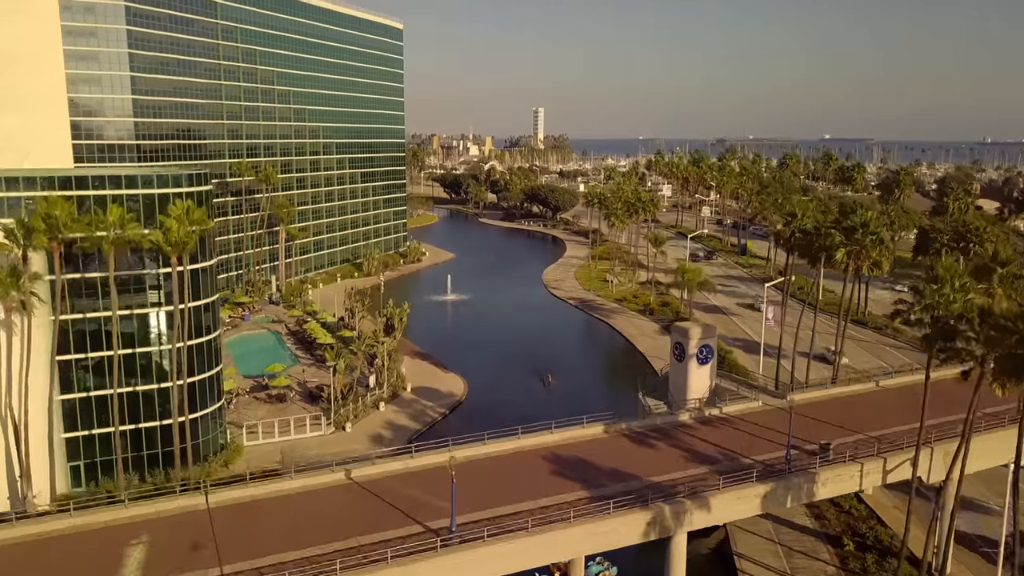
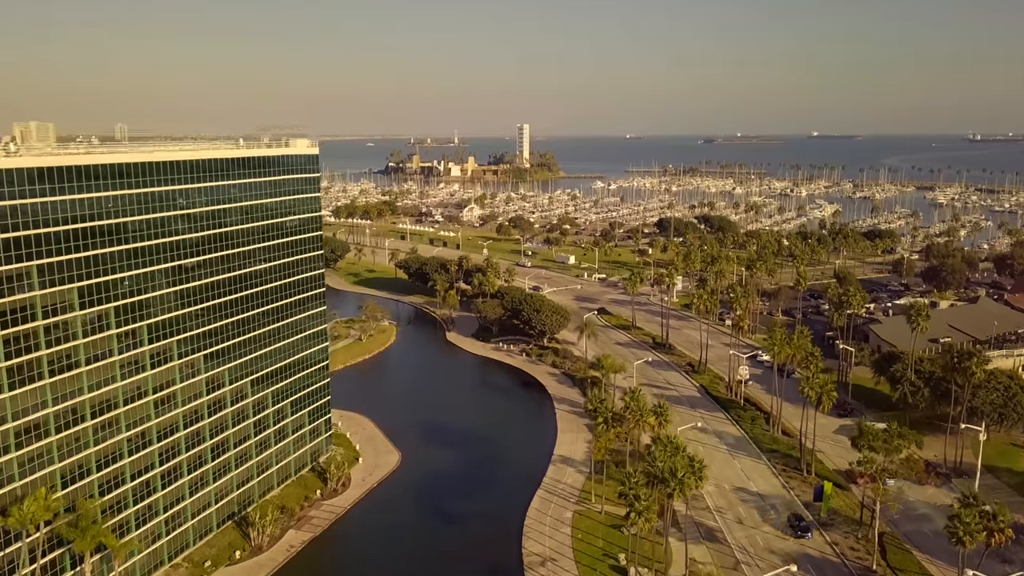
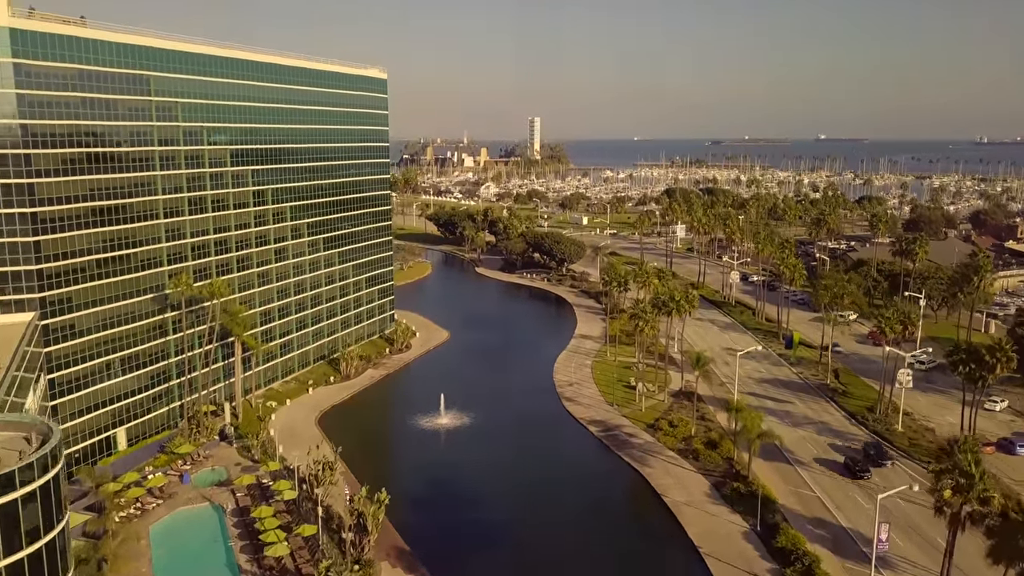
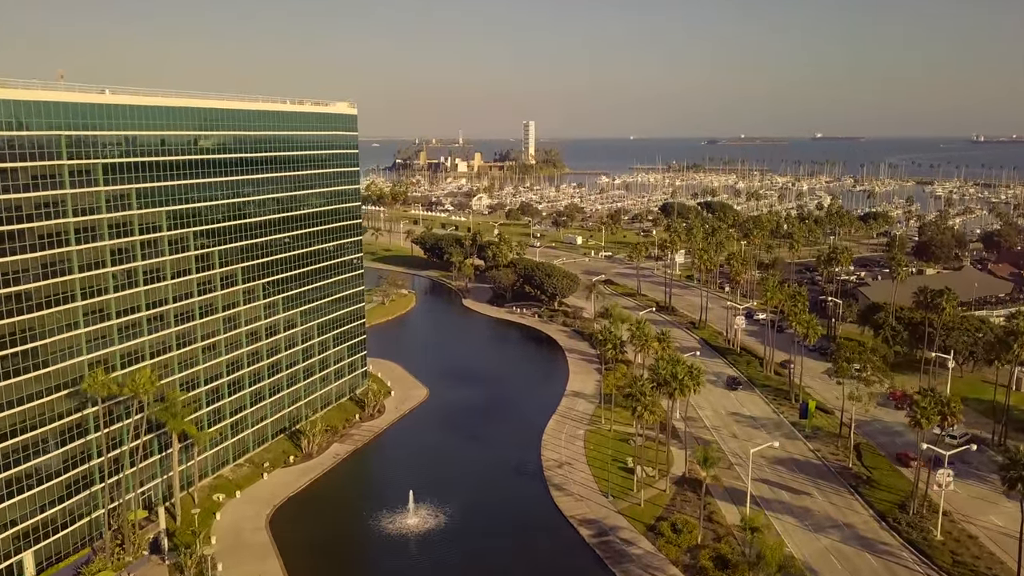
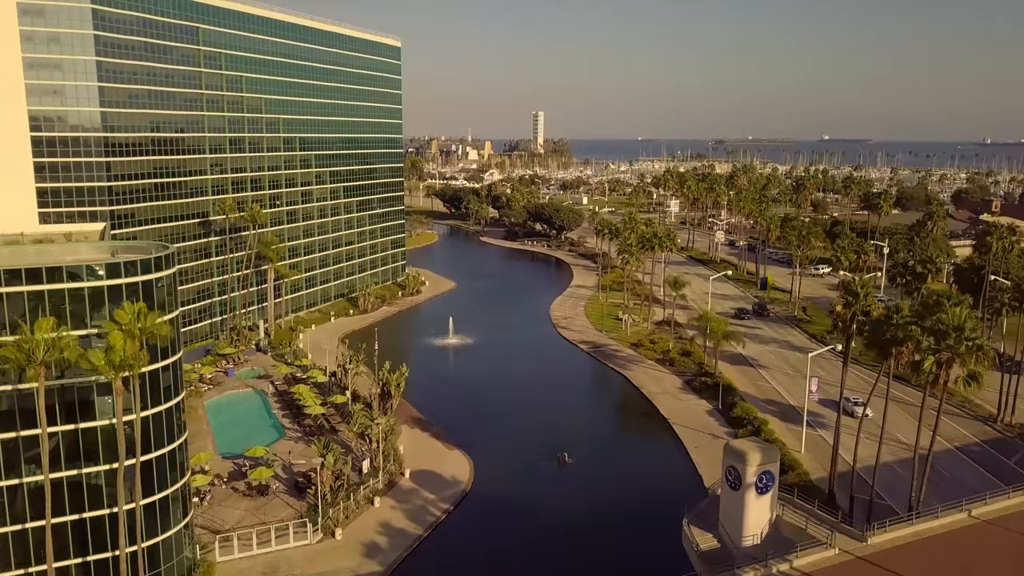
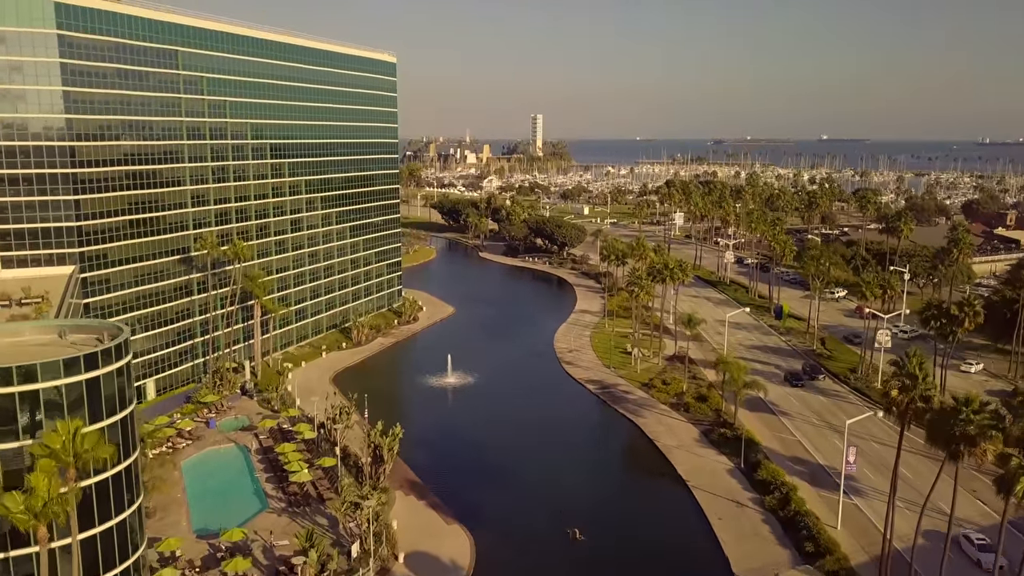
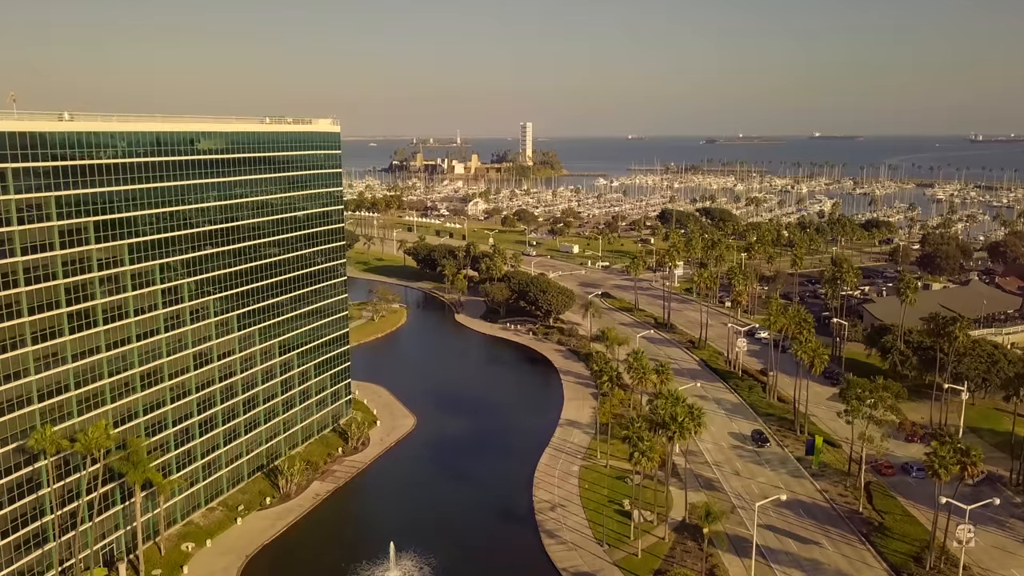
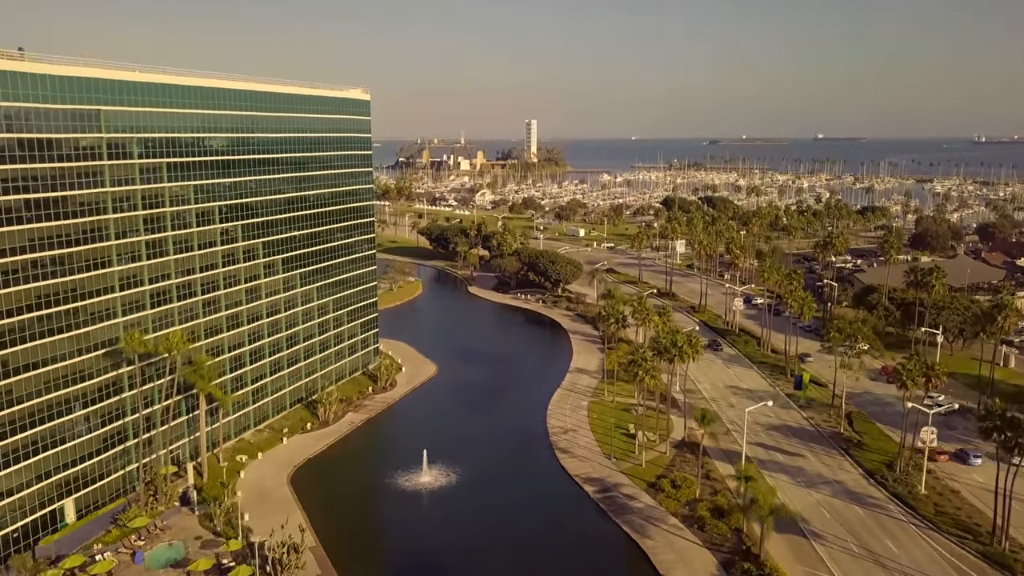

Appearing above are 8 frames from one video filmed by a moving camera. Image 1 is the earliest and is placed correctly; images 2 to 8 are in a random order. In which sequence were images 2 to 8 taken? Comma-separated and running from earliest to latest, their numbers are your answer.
5, 6, 3, 8, 4, 7, 2
